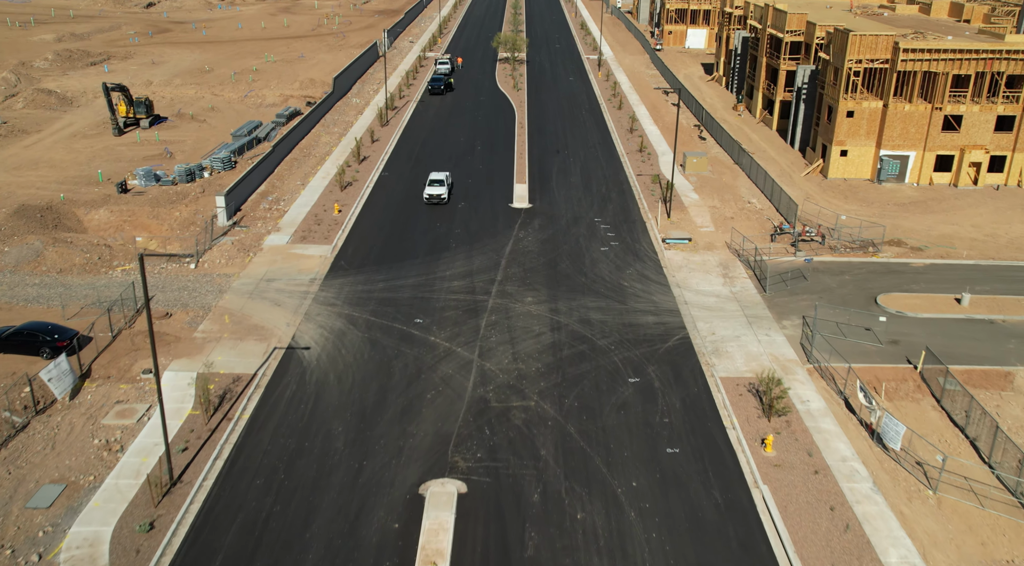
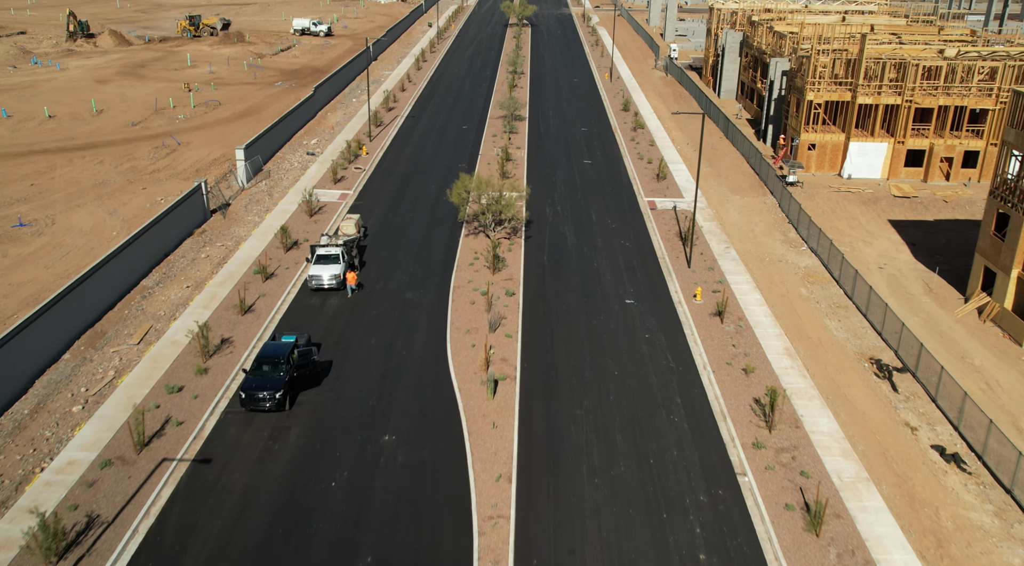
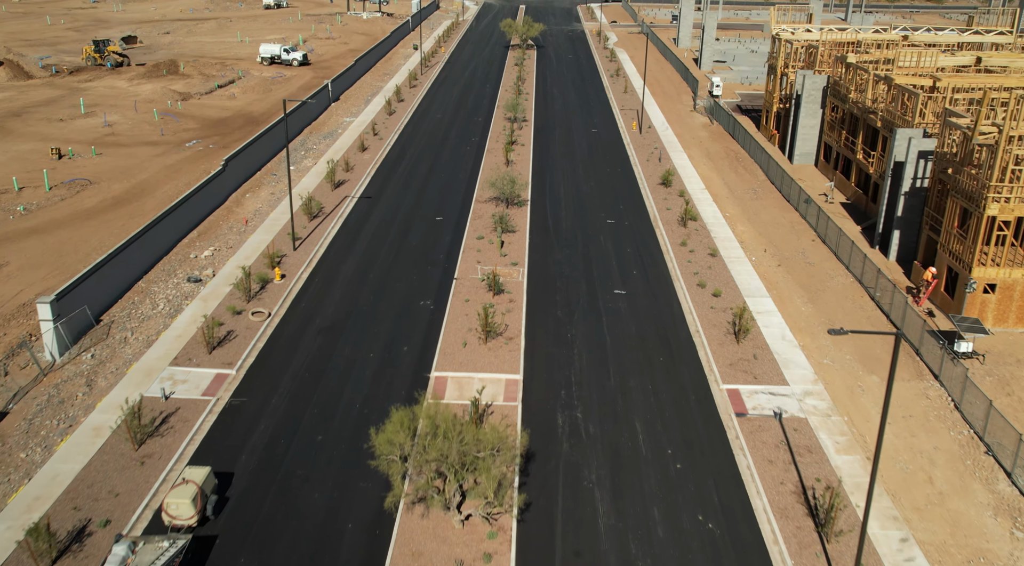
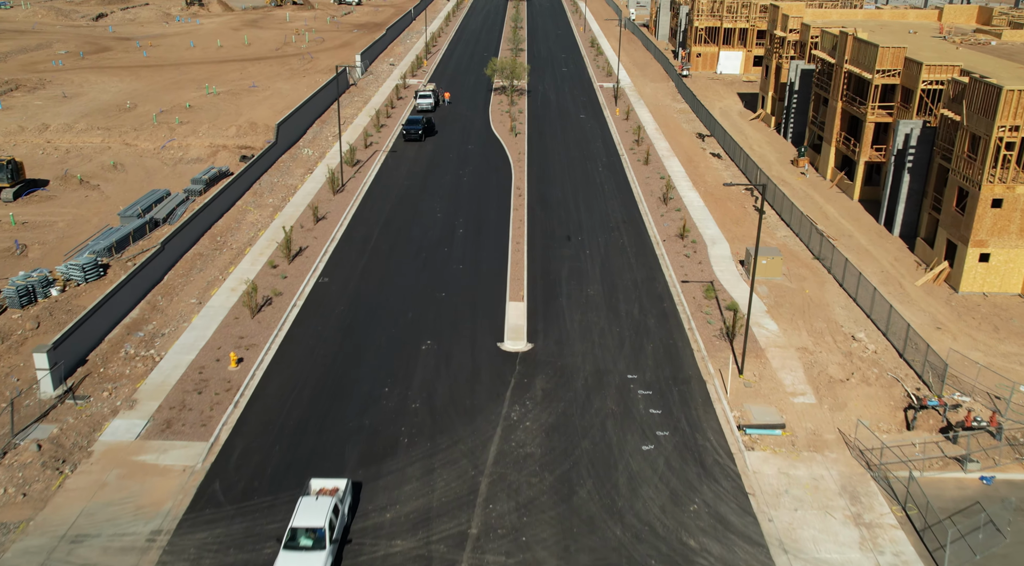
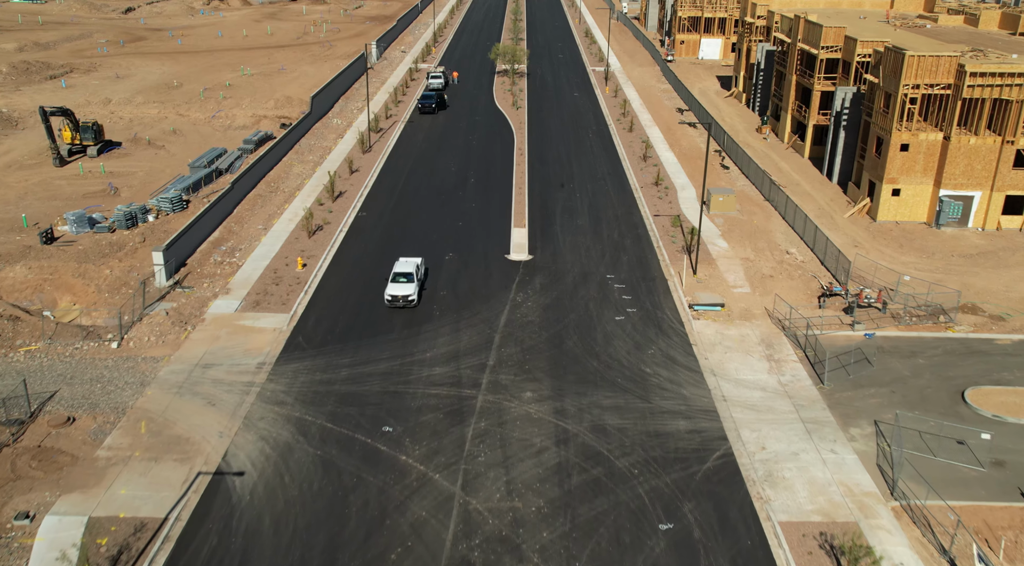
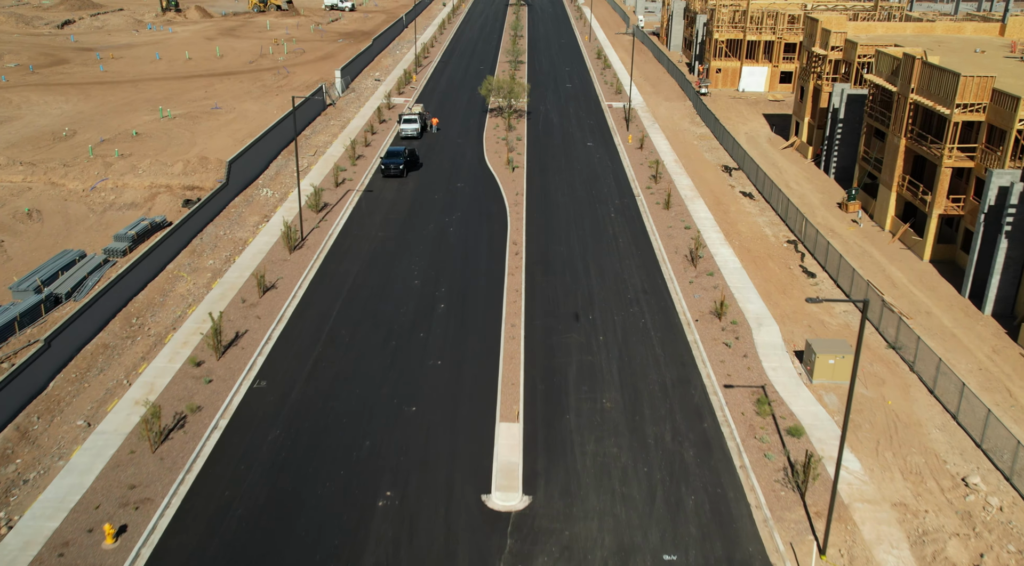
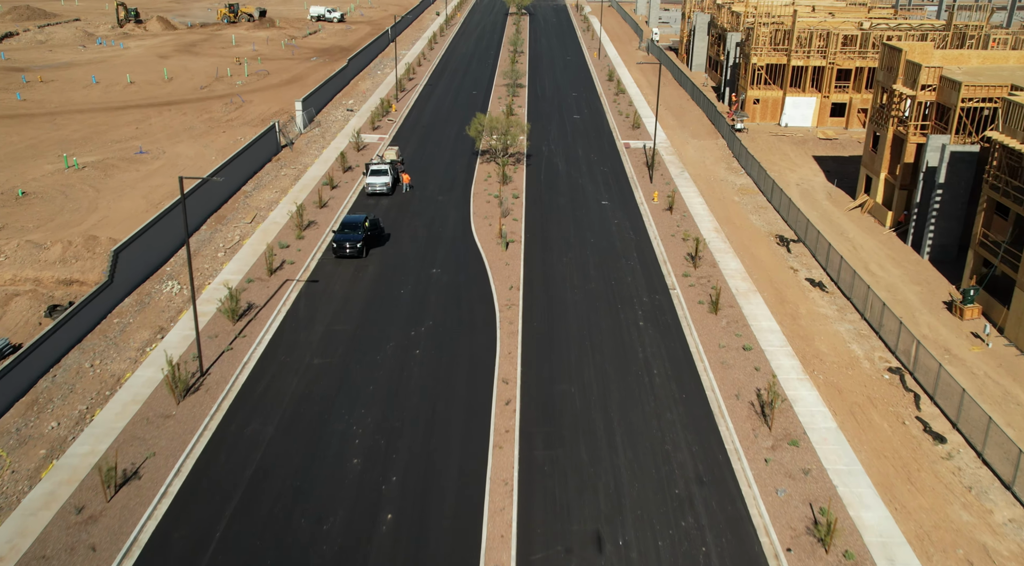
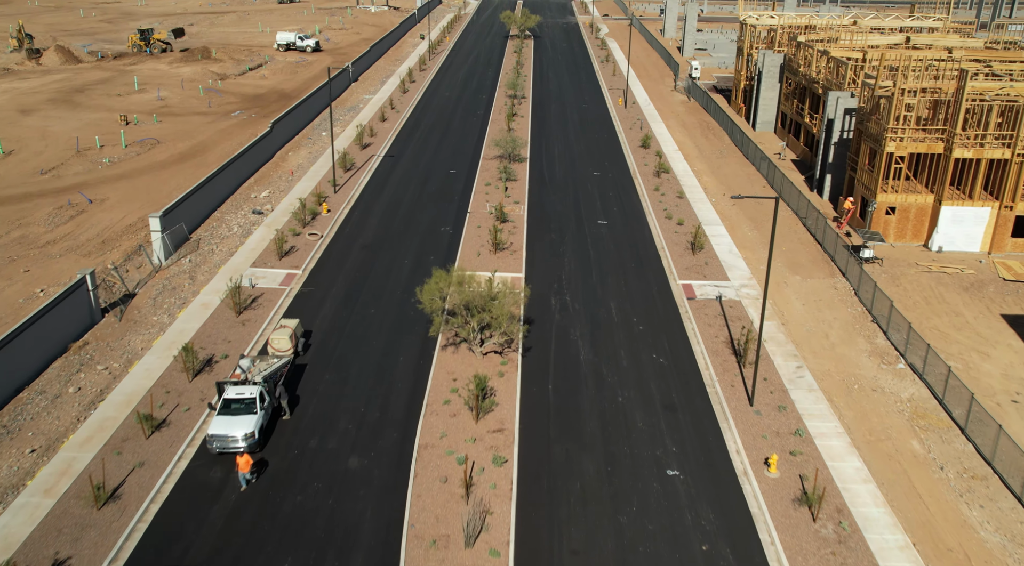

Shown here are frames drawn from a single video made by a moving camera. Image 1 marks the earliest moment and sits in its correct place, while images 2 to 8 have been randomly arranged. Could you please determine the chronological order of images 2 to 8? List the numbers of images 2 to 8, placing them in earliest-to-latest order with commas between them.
5, 4, 6, 7, 2, 8, 3
